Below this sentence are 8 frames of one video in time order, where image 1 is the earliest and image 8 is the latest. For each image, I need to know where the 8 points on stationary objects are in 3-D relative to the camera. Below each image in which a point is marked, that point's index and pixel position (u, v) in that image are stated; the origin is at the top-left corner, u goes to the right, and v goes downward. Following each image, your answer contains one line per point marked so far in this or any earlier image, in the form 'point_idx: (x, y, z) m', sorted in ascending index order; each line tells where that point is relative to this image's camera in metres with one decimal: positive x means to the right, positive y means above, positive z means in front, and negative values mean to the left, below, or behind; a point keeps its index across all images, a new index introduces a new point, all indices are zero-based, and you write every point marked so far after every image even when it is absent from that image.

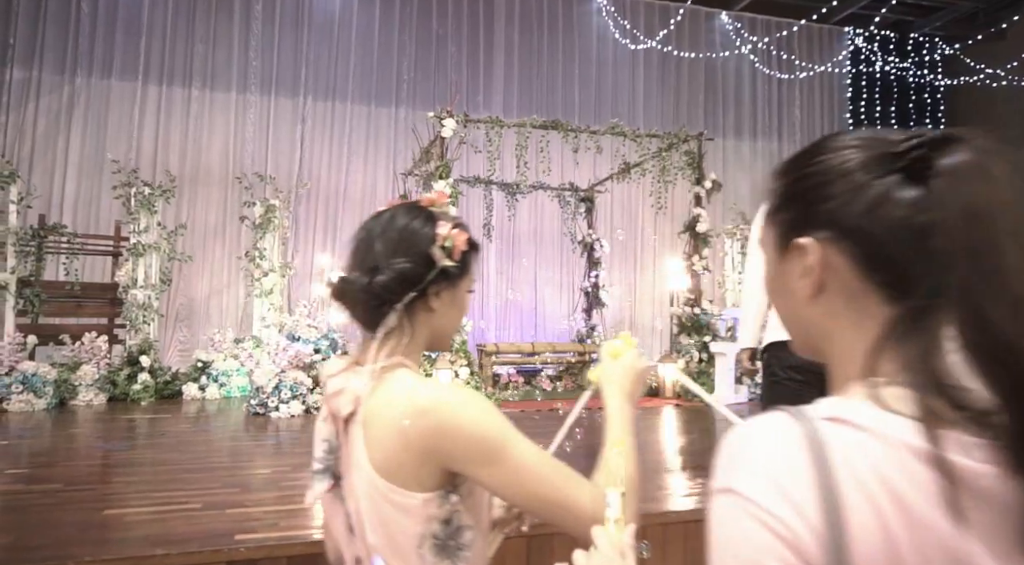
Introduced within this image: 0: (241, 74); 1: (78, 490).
0: (-4.0, +3.1, +9.6) m
1: (-1.6, -0.8, +2.5) m
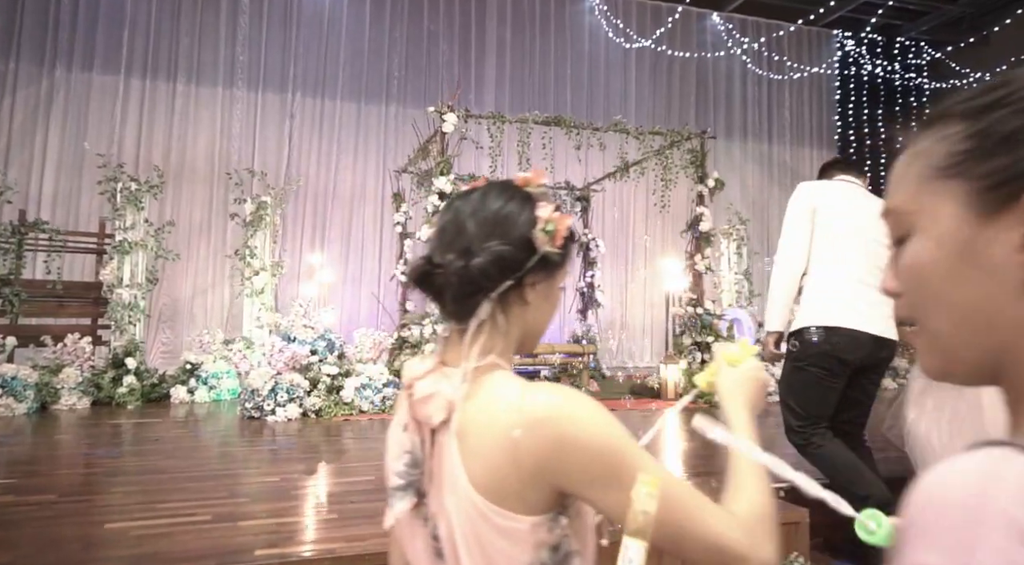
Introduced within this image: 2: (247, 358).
0: (-4.1, +3.1, +9.3) m
1: (-1.5, -0.8, +2.3) m
2: (-2.2, -0.6, +5.4) m
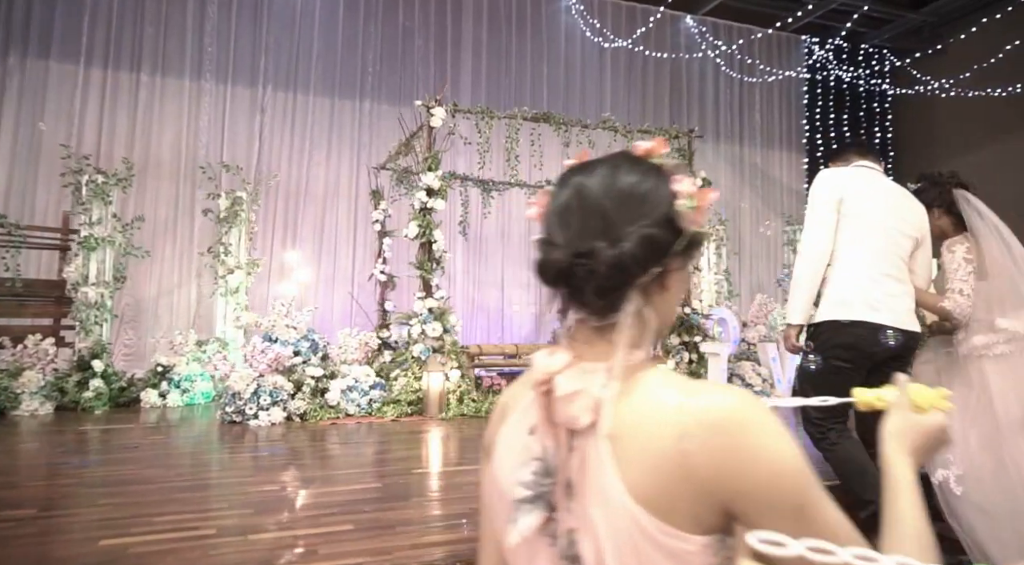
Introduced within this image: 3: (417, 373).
0: (-4.4, +3.1, +9.0) m
1: (-1.5, -0.8, +2.1) m
2: (-2.3, -0.6, +5.2) m
3: (-0.7, -0.7, +4.7) m
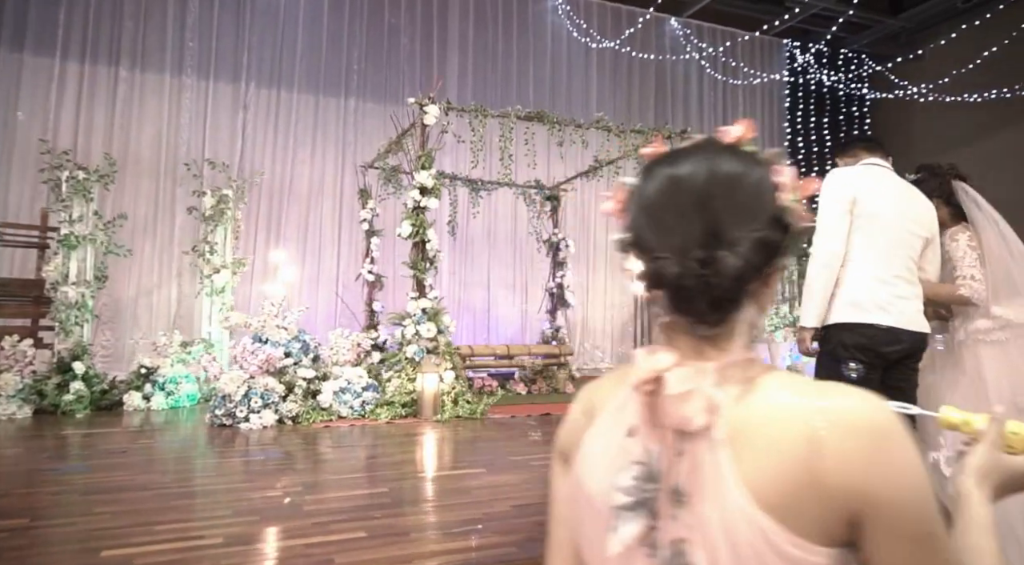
0: (-4.5, +3.1, +8.8) m
1: (-1.4, -0.8, +2.0) m
2: (-2.3, -0.6, +5.0) m
3: (-0.7, -0.7, +4.6) m
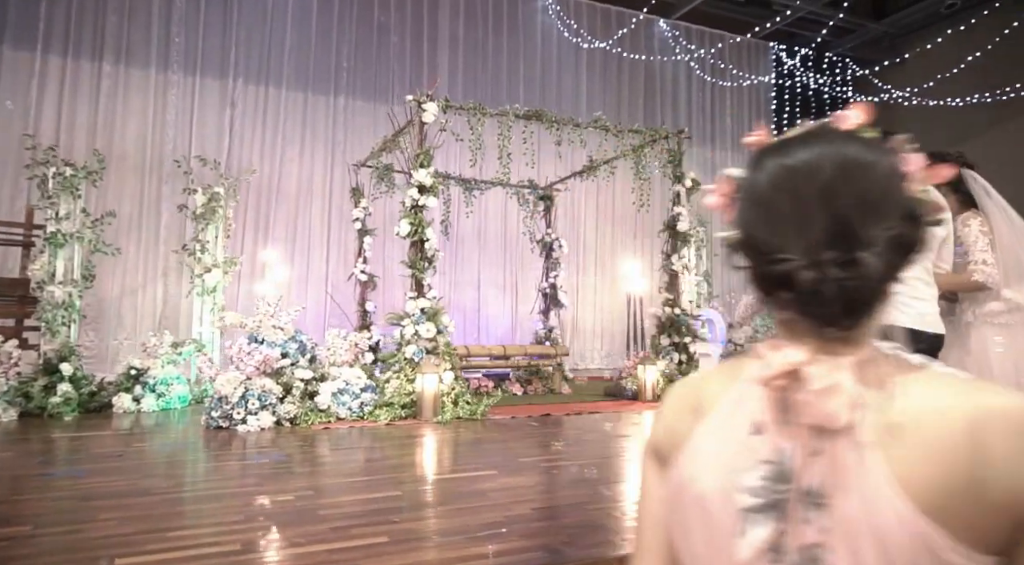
0: (-4.6, +3.1, +8.6) m
1: (-1.4, -0.8, +2.0) m
2: (-2.3, -0.6, +4.9) m
3: (-0.7, -0.6, +4.6) m
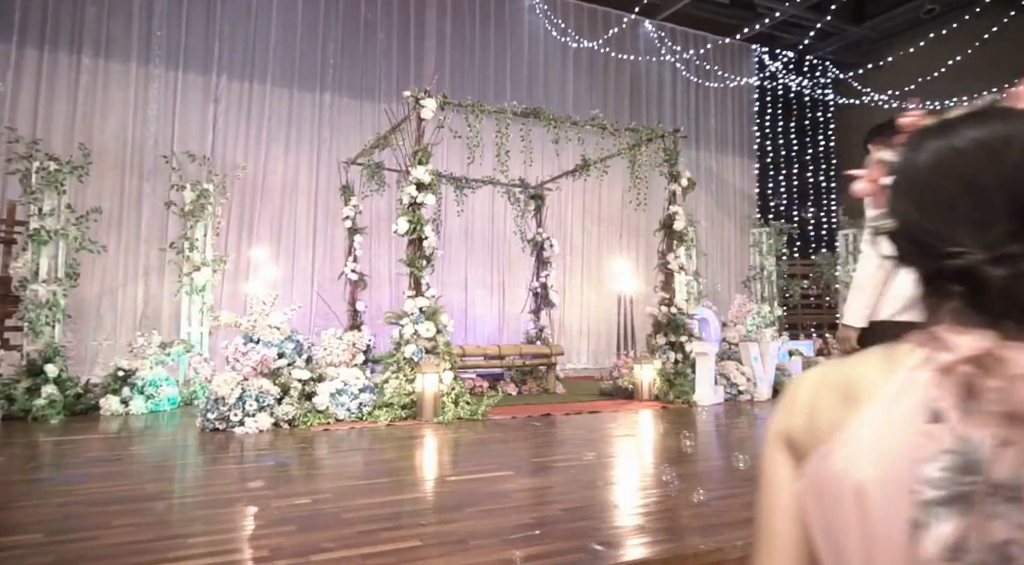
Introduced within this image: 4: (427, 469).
0: (-4.8, +3.1, +8.4) m
1: (-1.3, -0.7, +1.9) m
2: (-2.3, -0.6, +4.8) m
3: (-0.7, -0.6, +4.5) m
4: (-0.5, -1.0, +3.4) m
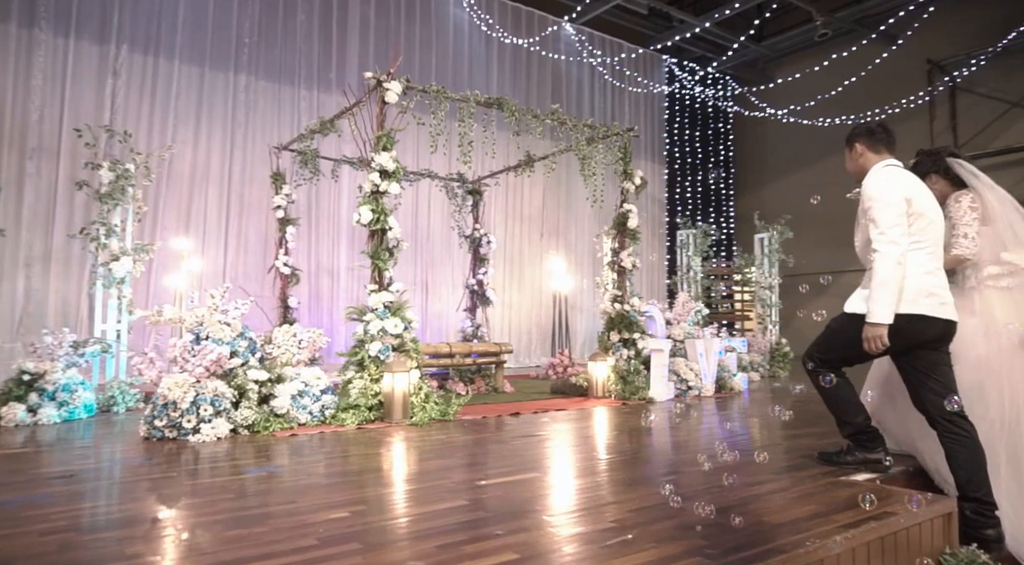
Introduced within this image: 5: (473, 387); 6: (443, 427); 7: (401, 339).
0: (-5.5, +3.2, +7.4) m
1: (-1.0, -0.7, +1.5) m
2: (-2.5, -0.5, +4.2) m
3: (-0.9, -0.6, +4.2) m
4: (-0.5, -0.9, +3.2) m
5: (-0.4, -1.0, +6.1) m
6: (-0.4, -0.9, +4.1) m
7: (-0.7, -0.4, +4.4) m
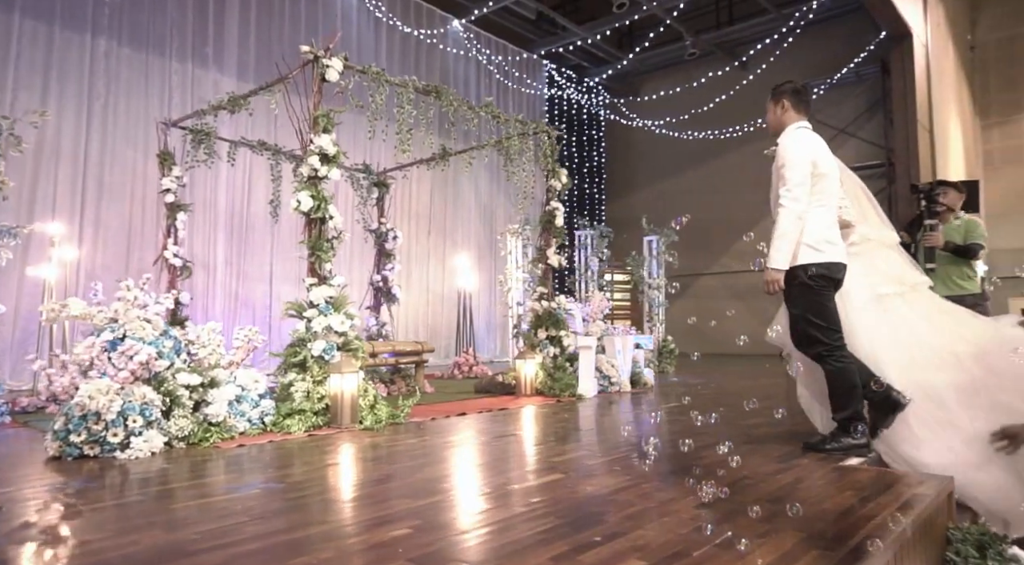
0: (-6.3, +3.3, +5.9) m
1: (-0.6, -0.7, +1.2) m
2: (-2.8, -0.5, +3.5) m
3: (-1.2, -0.6, +3.9) m
4: (-0.5, -0.9, +3.0) m
5: (-1.1, -0.9, +5.8) m
6: (-0.7, -0.9, +3.9) m
7: (-1.0, -0.3, +4.0) m
